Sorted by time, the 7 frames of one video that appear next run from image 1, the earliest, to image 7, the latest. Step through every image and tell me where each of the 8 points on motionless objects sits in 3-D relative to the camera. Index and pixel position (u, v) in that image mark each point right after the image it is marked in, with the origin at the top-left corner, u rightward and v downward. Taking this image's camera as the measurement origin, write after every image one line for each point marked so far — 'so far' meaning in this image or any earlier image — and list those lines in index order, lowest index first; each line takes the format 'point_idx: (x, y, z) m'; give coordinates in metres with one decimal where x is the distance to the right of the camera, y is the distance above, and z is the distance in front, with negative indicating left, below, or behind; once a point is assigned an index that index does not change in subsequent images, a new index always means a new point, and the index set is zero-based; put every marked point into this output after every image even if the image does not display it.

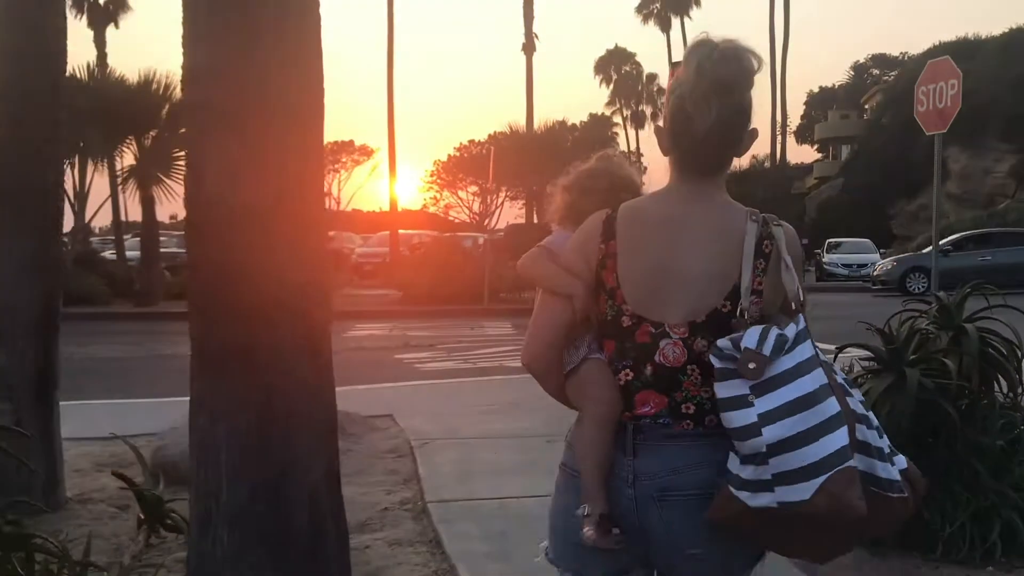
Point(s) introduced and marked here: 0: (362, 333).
0: (-2.3, -0.7, +15.6) m
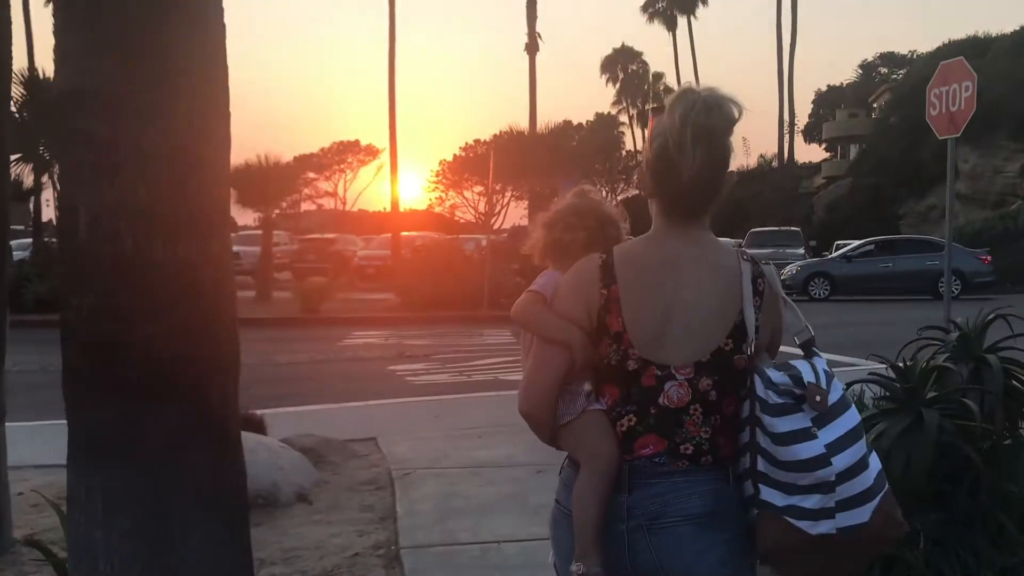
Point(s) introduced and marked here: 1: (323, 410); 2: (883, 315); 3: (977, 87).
0: (-2.3, -0.8, +15.2) m
1: (-1.6, -1.0, +8.8) m
2: (+6.8, -0.5, +18.7) m
3: (+4.7, +2.0, +10.4) m
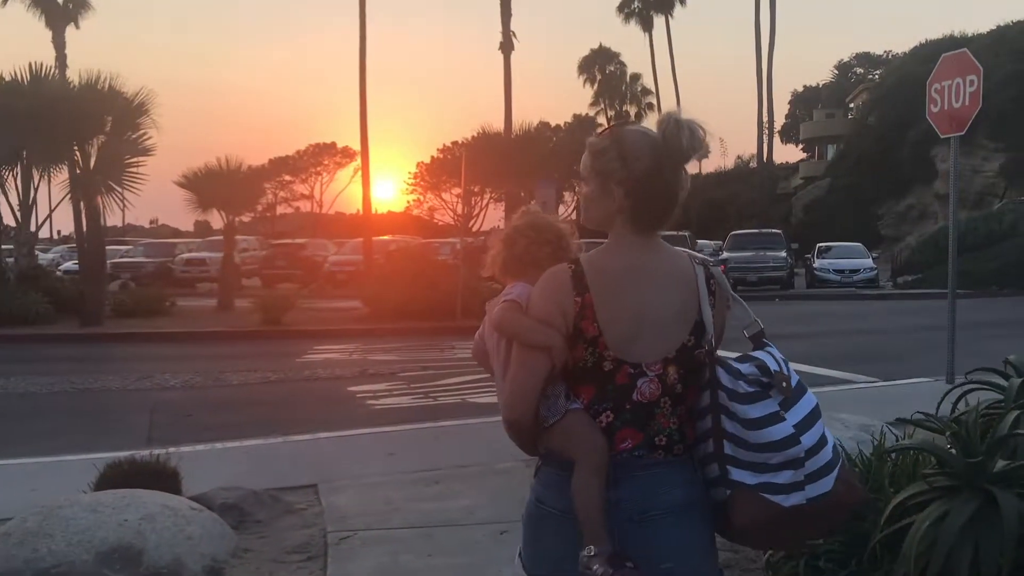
0: (-2.7, -1.0, +14.2) m
1: (-1.9, -1.2, +7.8) m
2: (+6.3, -0.6, +17.9) m
3: (+4.4, +1.9, +9.6) m
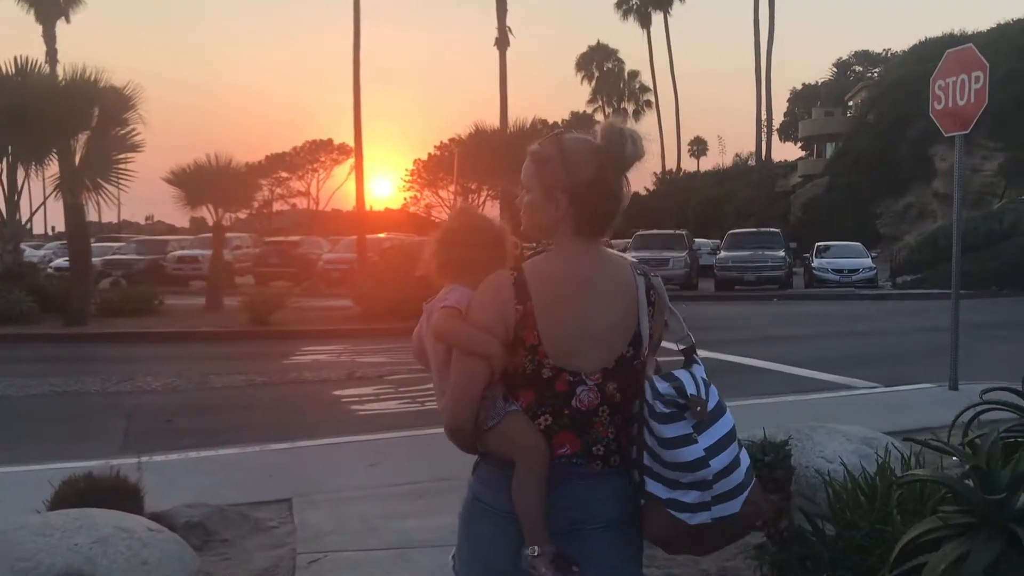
0: (-2.8, -1.0, +13.9) m
1: (-2.0, -1.2, +7.5) m
2: (+6.2, -0.6, +17.6) m
3: (+4.3, +1.9, +9.3) m
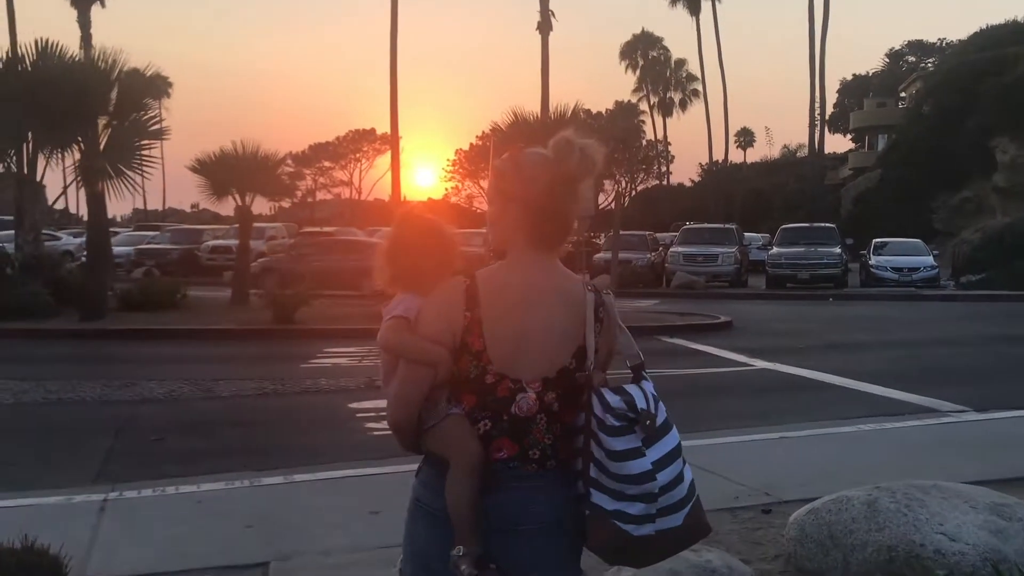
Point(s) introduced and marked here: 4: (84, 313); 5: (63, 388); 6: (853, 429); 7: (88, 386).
0: (-2.3, -1.0, +12.8) m
1: (-1.8, -1.3, +6.4) m
2: (+6.8, -0.7, +16.1) m
3: (+4.6, +1.8, +7.9) m
4: (-7.3, -0.4, +17.6) m
5: (-4.9, -1.1, +11.1) m
6: (+2.7, -1.1, +8.2) m
7: (-4.6, -1.1, +11.2) m
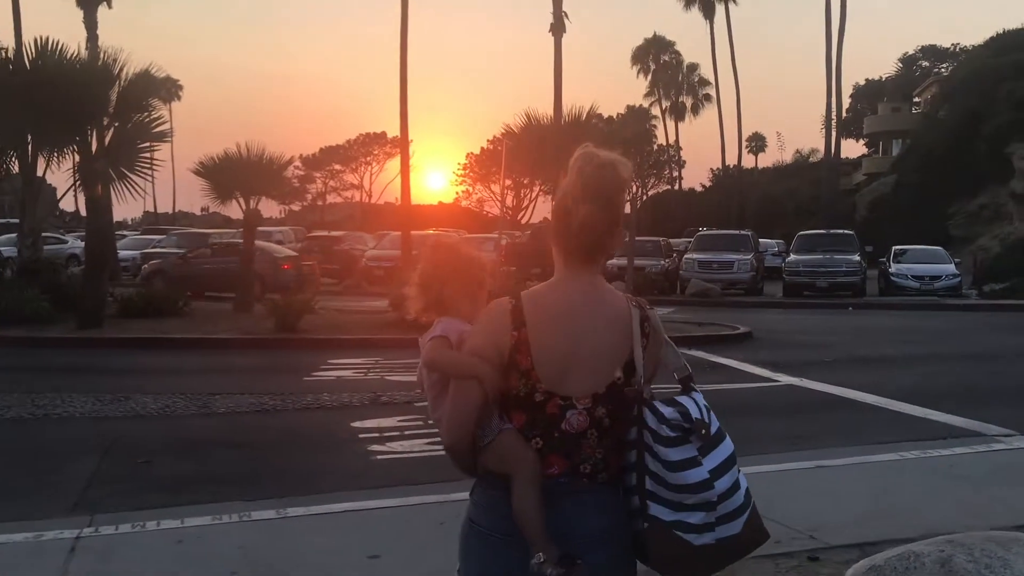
0: (-2.2, -1.1, +12.3) m
1: (-1.7, -1.4, +5.8) m
2: (+7.0, -0.8, +15.4) m
3: (+4.7, +1.7, +7.2) m
4: (-7.1, -0.5, +17.0) m
5: (-4.8, -1.2, +10.6) m
6: (+2.8, -1.2, +7.6) m
7: (-4.5, -1.2, +10.7) m
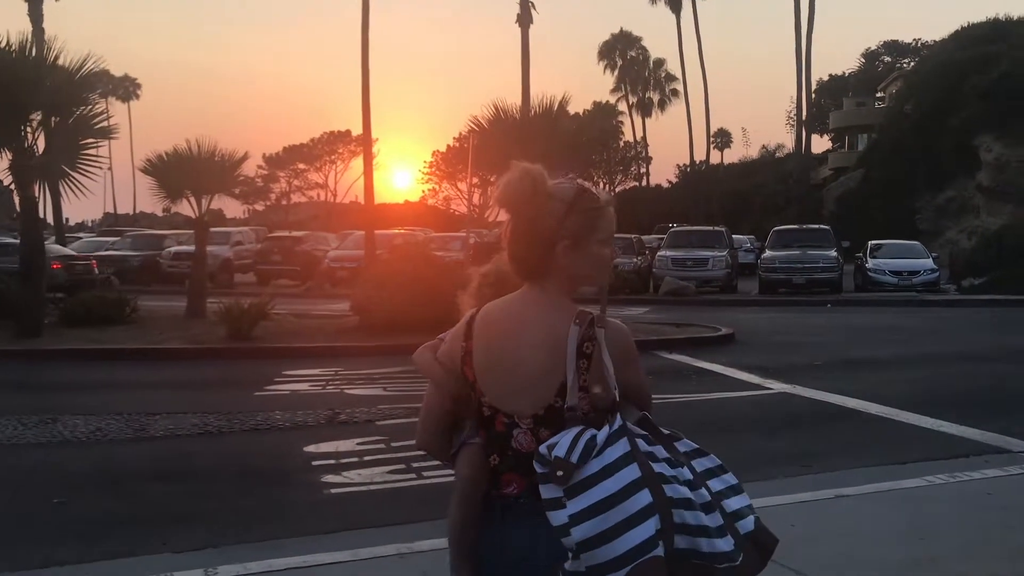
0: (-2.5, -1.1, +11.2) m
1: (-1.8, -1.4, +4.8) m
2: (+6.5, -0.8, +14.7) m
3: (+4.5, +1.7, +6.4) m
4: (-7.6, -0.6, +15.8) m
5: (-5.0, -1.3, +9.5) m
6: (+2.6, -1.3, +6.7) m
7: (-4.8, -1.3, +9.6) m
